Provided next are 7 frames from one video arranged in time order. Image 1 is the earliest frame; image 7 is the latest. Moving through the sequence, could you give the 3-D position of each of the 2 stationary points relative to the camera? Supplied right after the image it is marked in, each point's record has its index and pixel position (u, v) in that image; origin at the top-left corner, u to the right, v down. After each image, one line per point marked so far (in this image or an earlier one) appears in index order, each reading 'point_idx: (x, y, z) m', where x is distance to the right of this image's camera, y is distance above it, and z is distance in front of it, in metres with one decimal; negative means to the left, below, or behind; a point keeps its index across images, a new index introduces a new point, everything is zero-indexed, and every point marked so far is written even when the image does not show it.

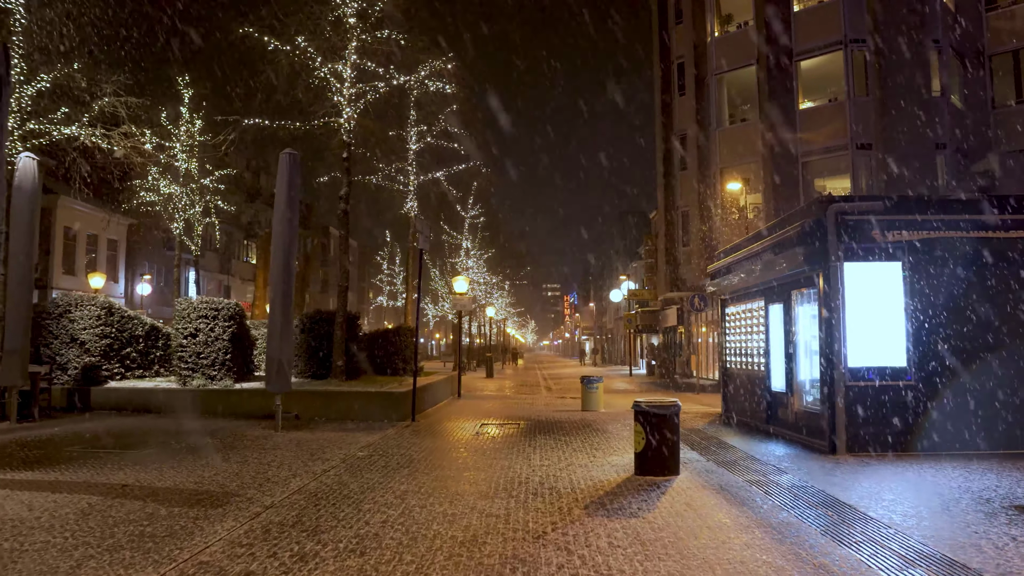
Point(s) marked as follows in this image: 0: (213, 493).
0: (-3.1, -2.1, +7.4) m
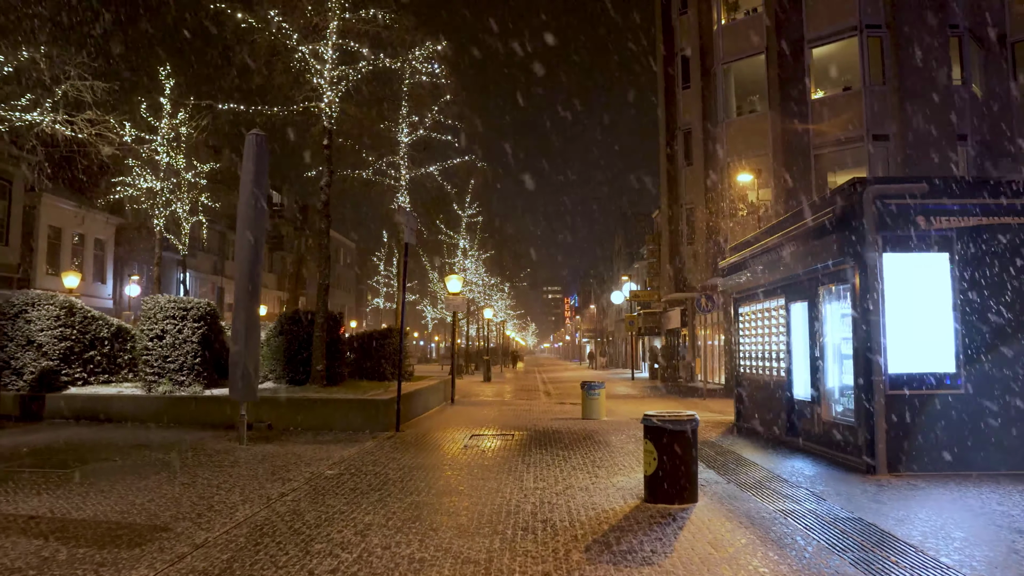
0: (-3.2, -2.1, +6.1) m
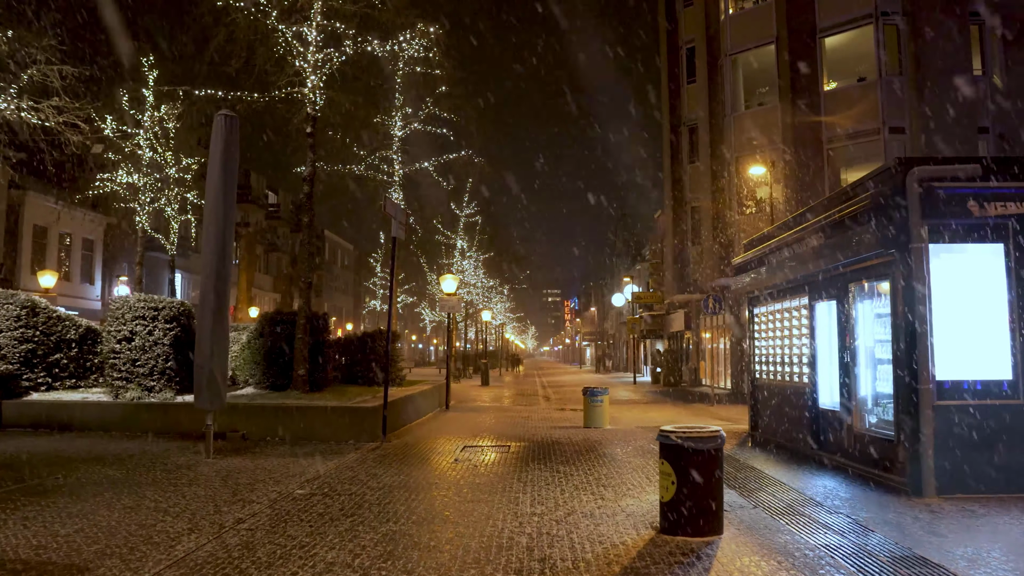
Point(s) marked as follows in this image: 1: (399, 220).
0: (-3.3, -2.0, +5.1) m
1: (-2.1, +1.3, +13.3) m
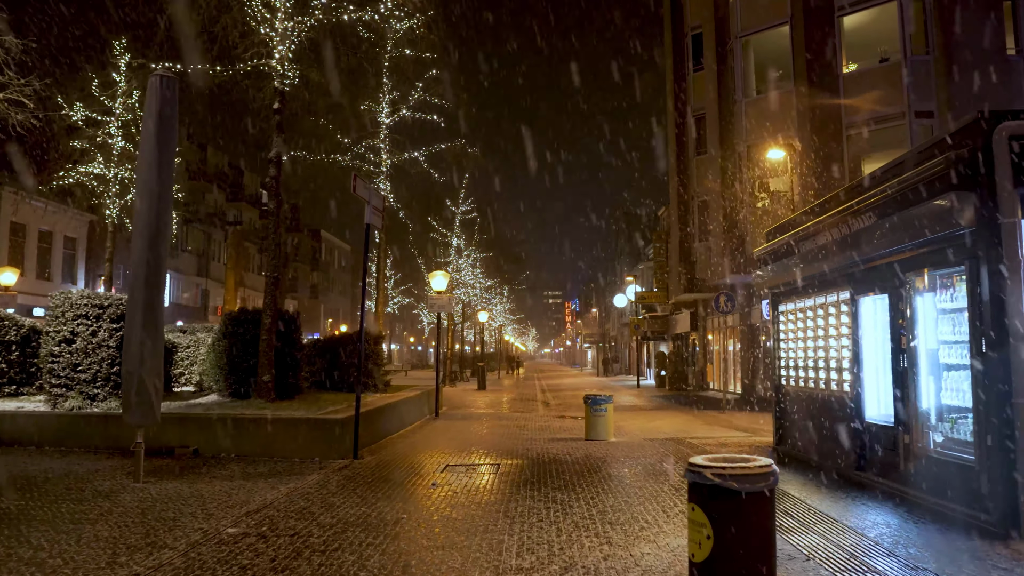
0: (-3.4, -1.9, +3.5) m
1: (-2.3, +1.4, +11.7) m
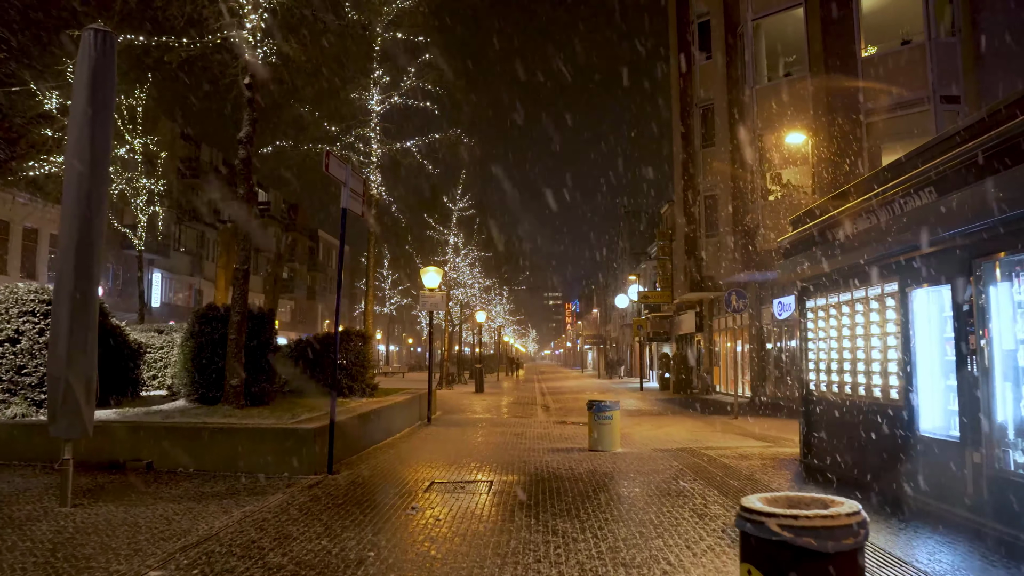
0: (-3.5, -1.8, +2.3) m
1: (-2.3, +1.5, +10.5) m
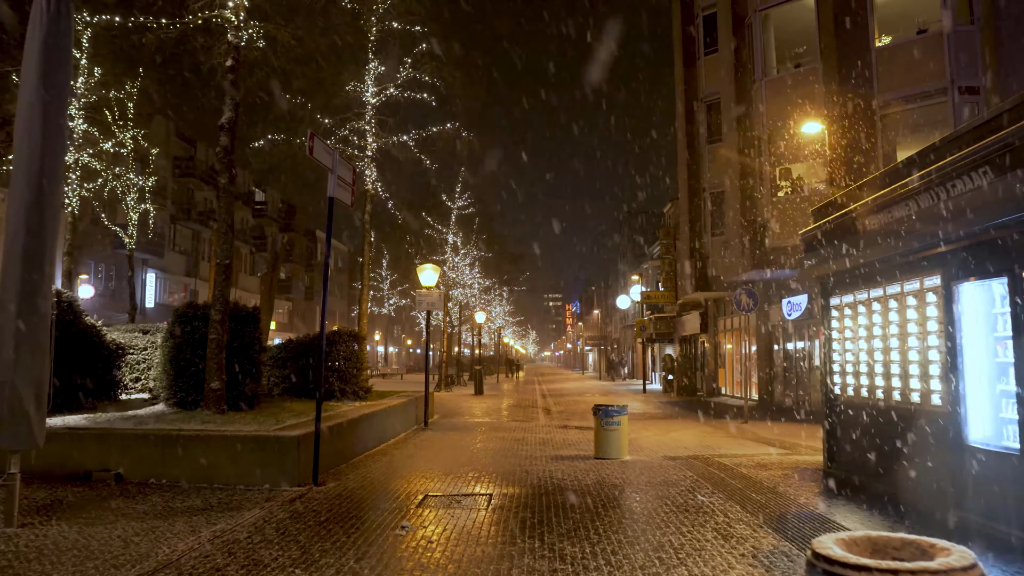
0: (-3.5, -1.7, +1.5) m
1: (-2.3, +1.5, +9.7) m
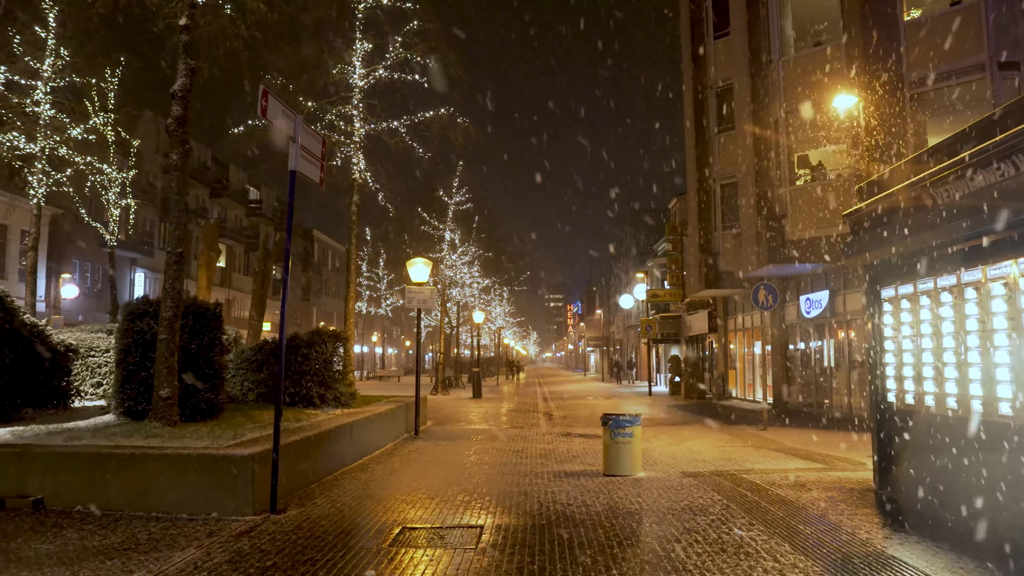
0: (-3.6, -1.6, +0.1) m
1: (-2.4, +1.6, +8.3) m
